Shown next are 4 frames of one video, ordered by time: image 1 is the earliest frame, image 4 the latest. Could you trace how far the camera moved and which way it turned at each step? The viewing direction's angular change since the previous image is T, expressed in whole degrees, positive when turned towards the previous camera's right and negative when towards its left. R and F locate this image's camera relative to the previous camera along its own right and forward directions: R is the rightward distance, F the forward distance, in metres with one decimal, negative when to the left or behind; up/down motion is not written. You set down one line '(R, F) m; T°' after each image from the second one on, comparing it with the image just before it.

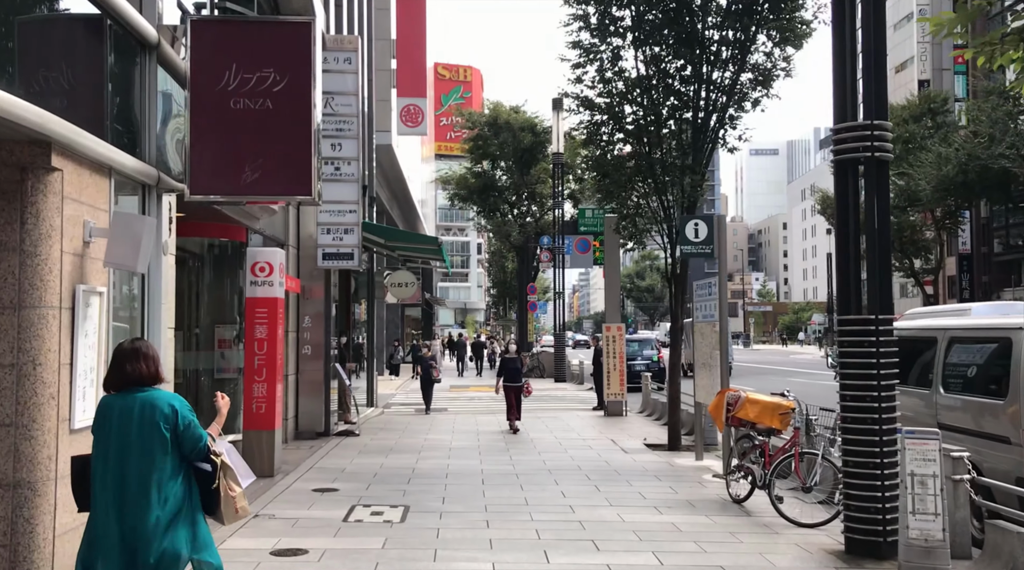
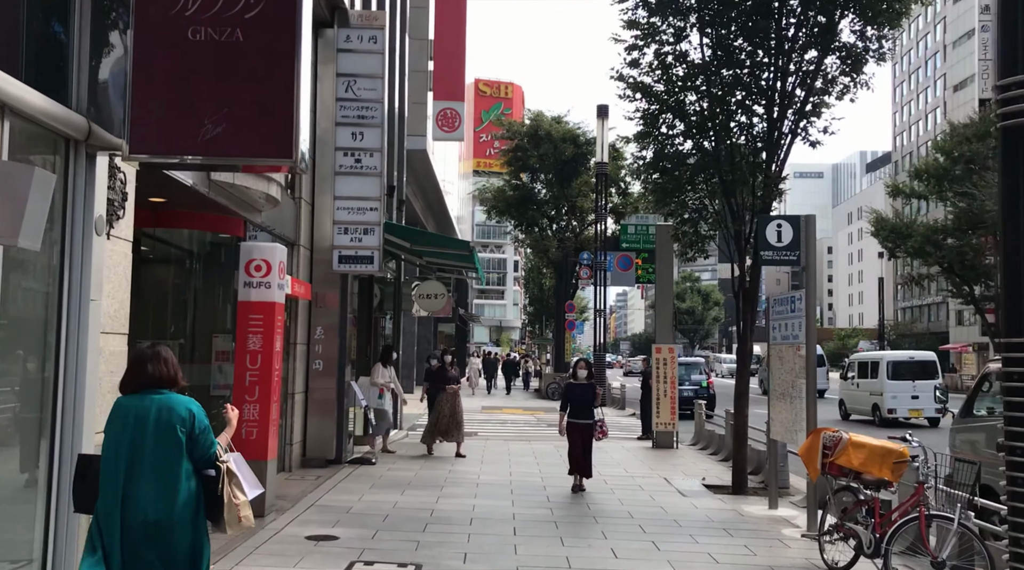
(-0.1, +2.0) m; -2°
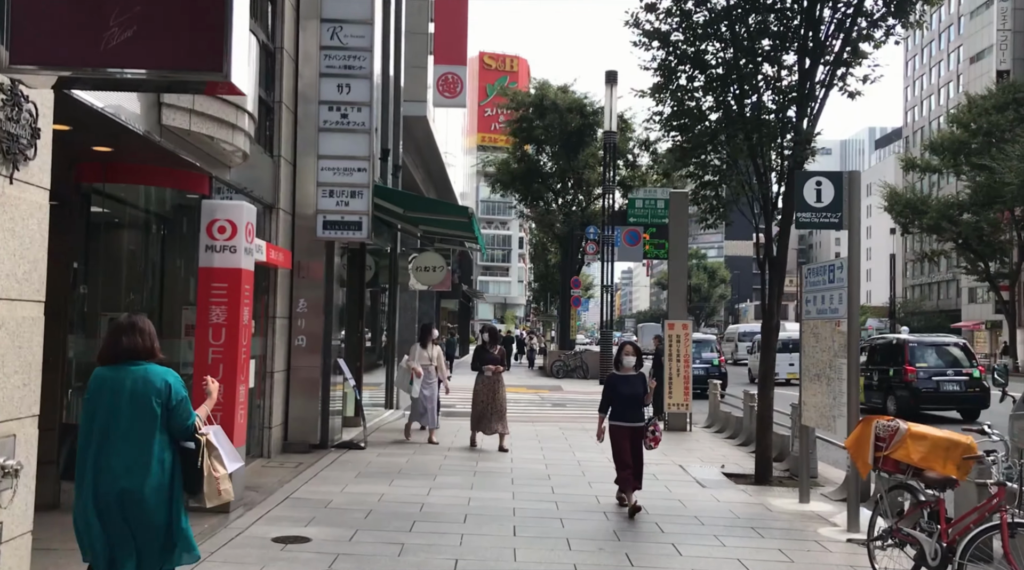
(0.0, +1.2) m; 0°
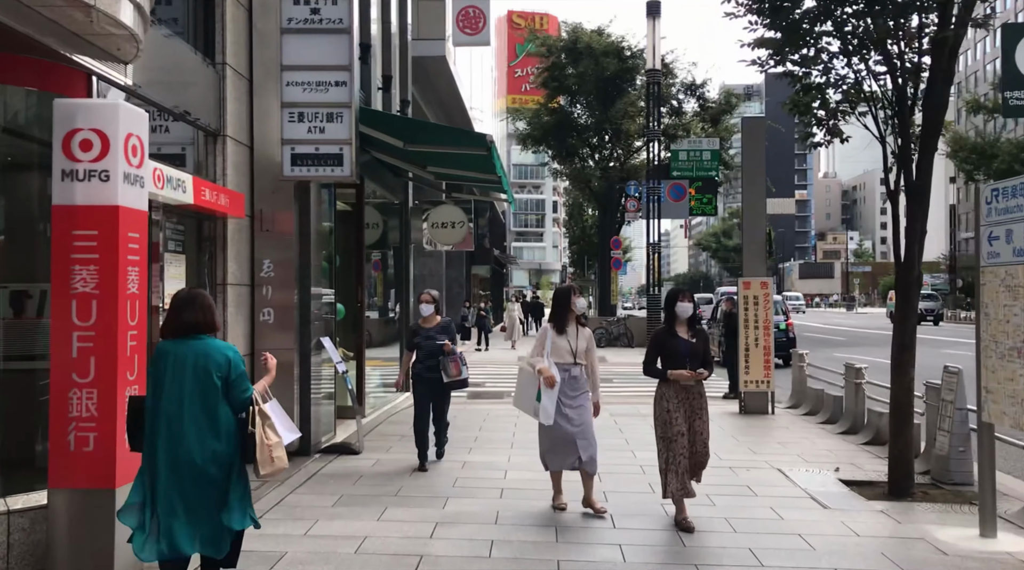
(0.0, +3.2) m; -2°
